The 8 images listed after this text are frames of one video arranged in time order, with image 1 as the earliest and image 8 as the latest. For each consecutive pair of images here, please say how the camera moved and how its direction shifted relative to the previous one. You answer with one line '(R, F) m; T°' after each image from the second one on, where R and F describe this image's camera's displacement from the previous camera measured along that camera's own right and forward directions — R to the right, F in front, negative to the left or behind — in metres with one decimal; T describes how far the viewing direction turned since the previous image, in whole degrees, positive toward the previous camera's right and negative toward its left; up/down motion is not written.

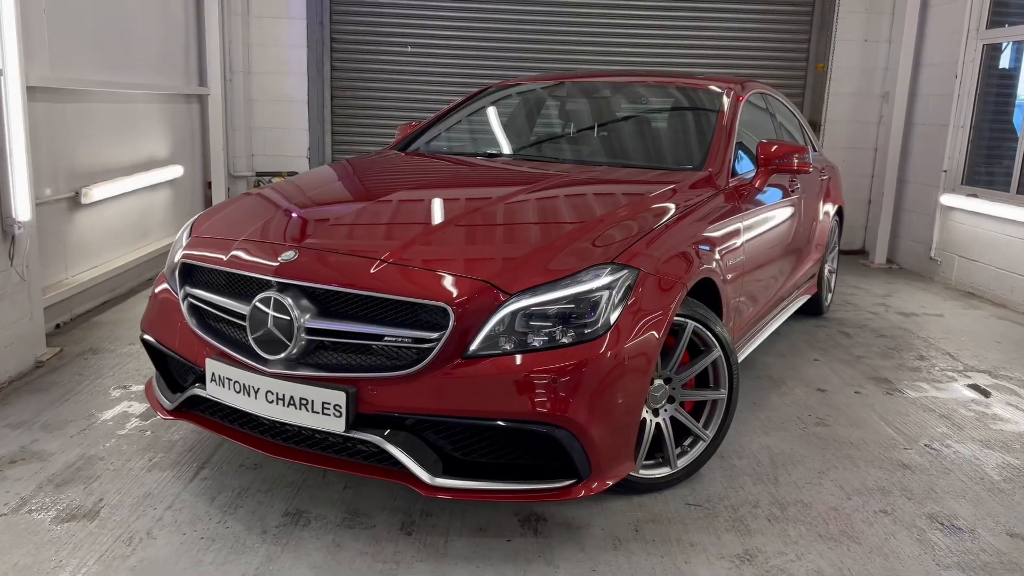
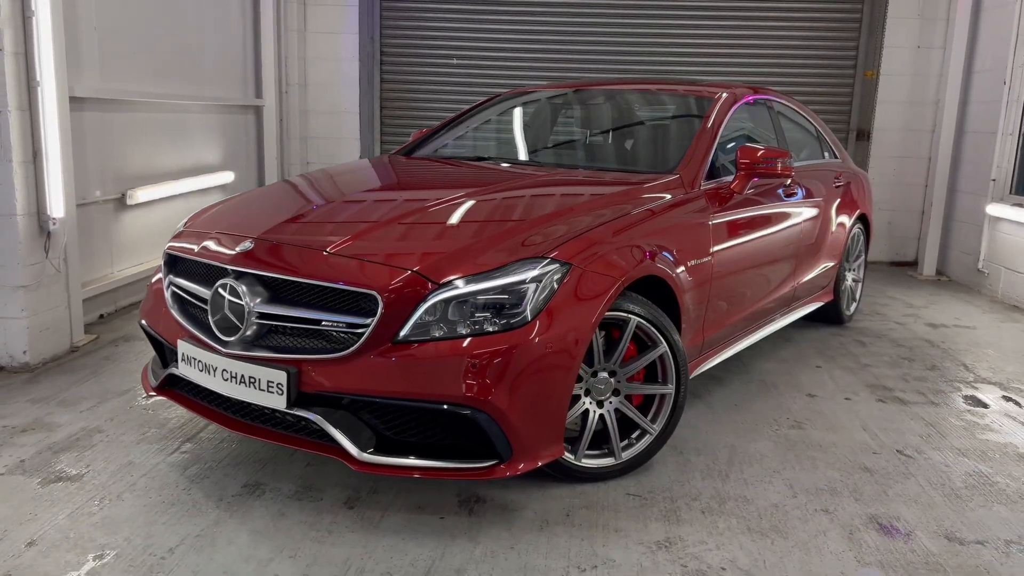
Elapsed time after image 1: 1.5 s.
(+0.4, -0.1) m; -6°
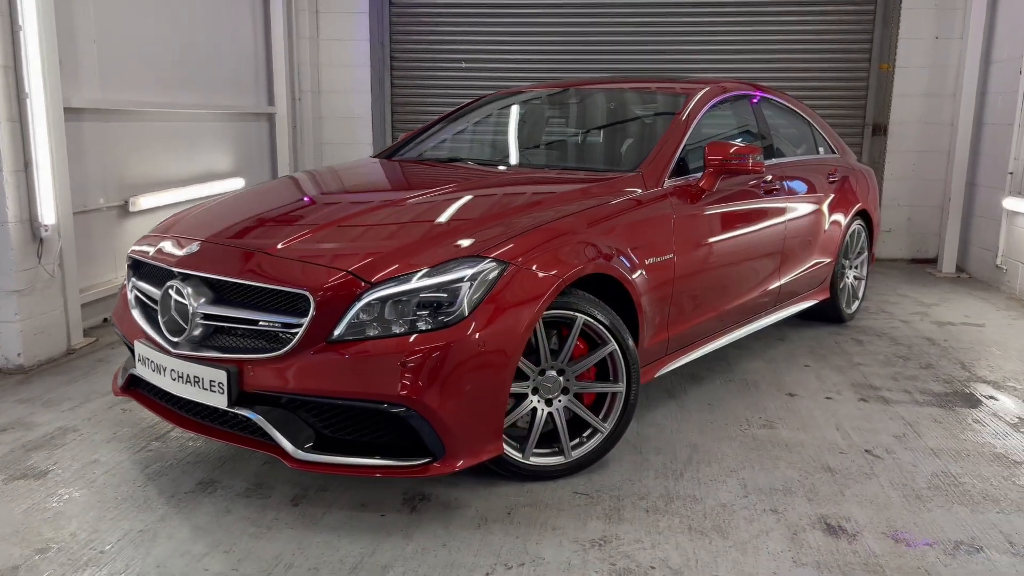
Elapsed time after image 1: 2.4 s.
(+0.3, 0.0) m; -3°
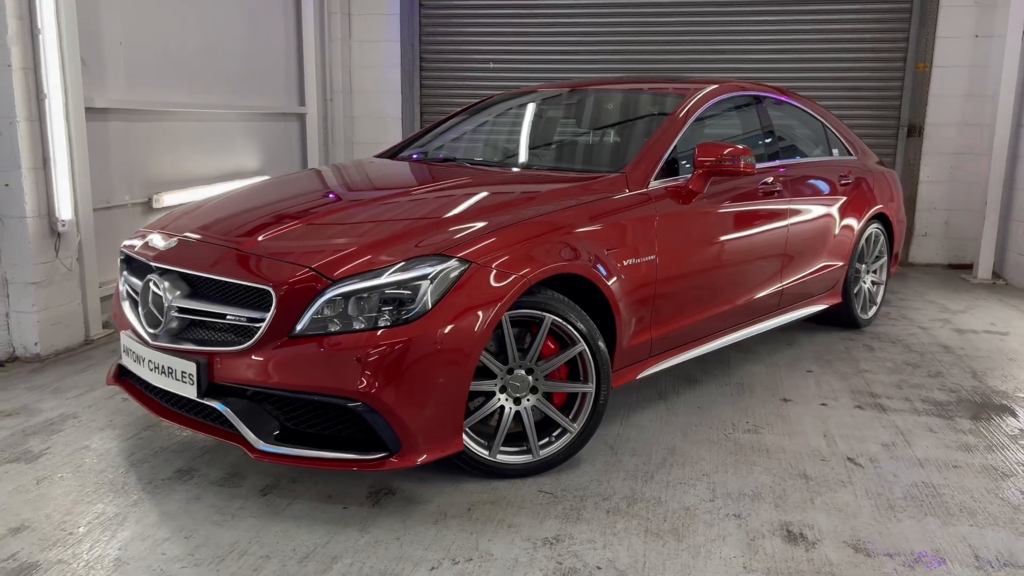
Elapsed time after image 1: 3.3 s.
(+0.2, 0.0) m; -4°
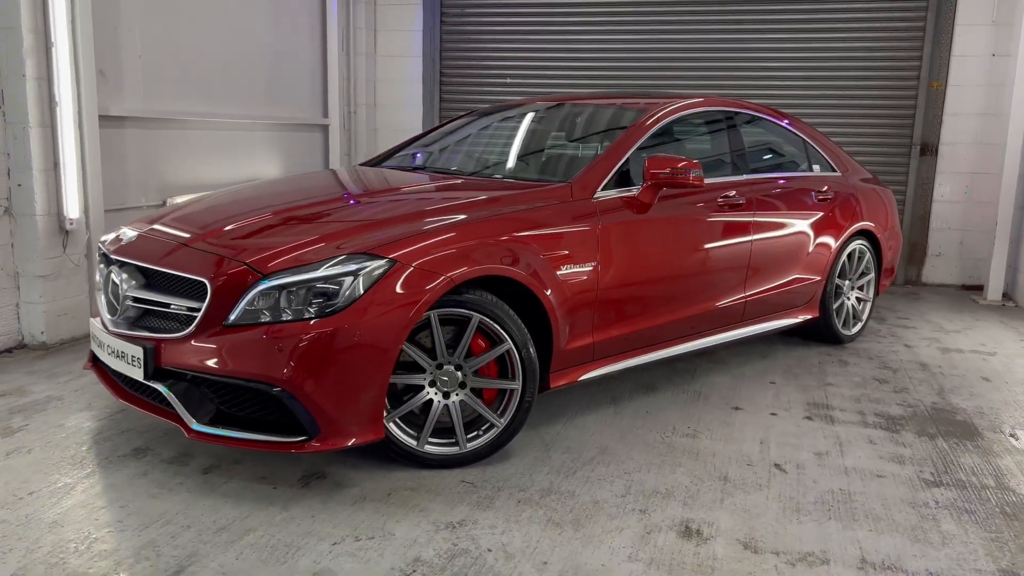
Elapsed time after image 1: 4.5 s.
(+0.4, -0.1) m; -4°
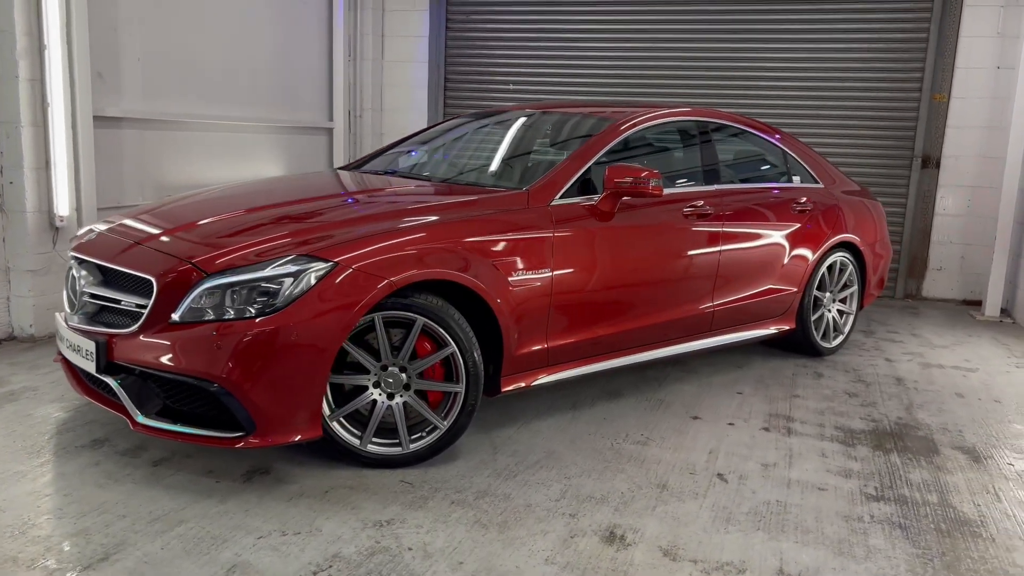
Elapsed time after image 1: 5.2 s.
(+0.3, 0.0) m; -2°
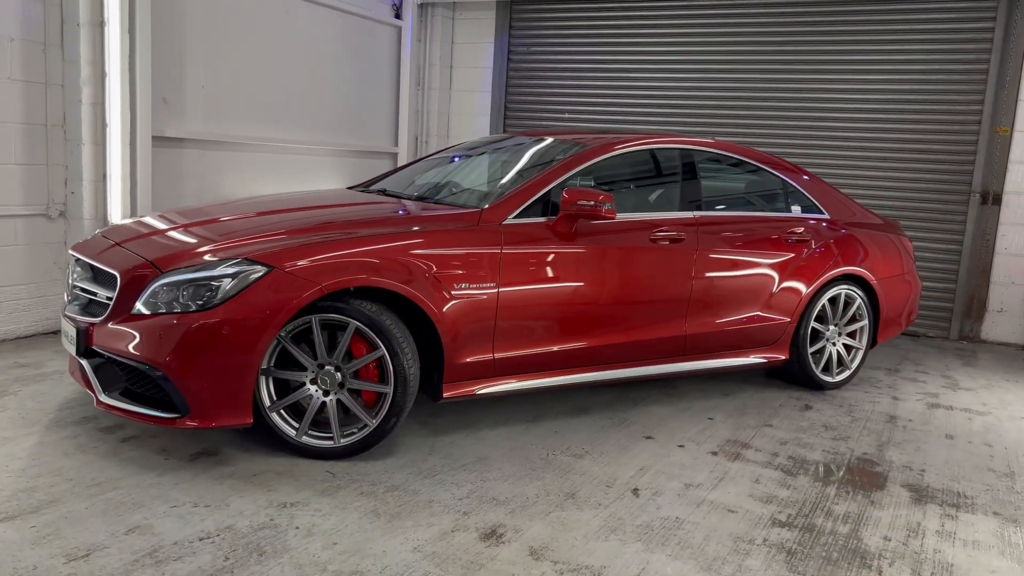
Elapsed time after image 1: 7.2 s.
(+0.6, -0.1) m; -9°
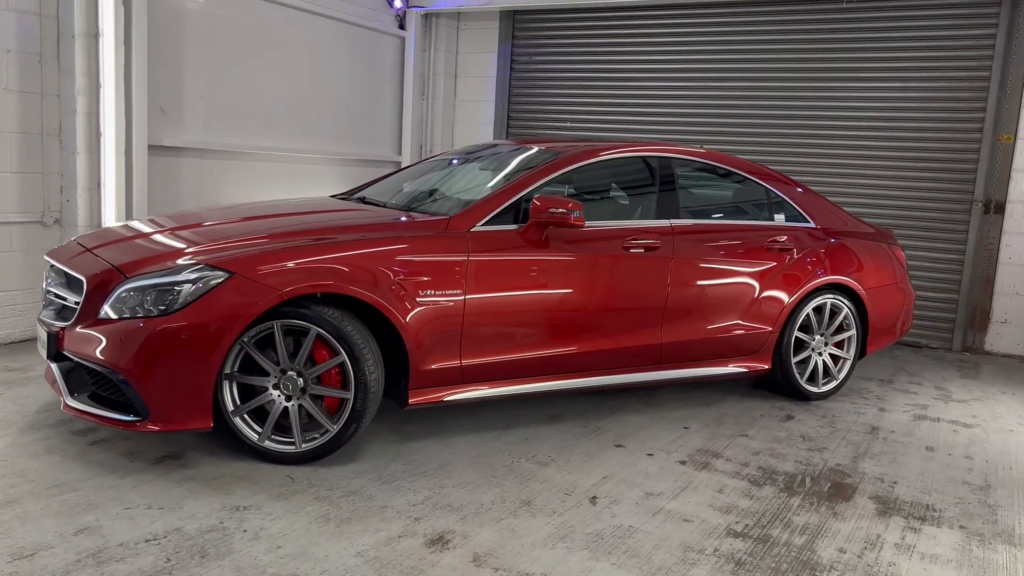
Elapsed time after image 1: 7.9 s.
(+0.2, 0.0) m; -2°
